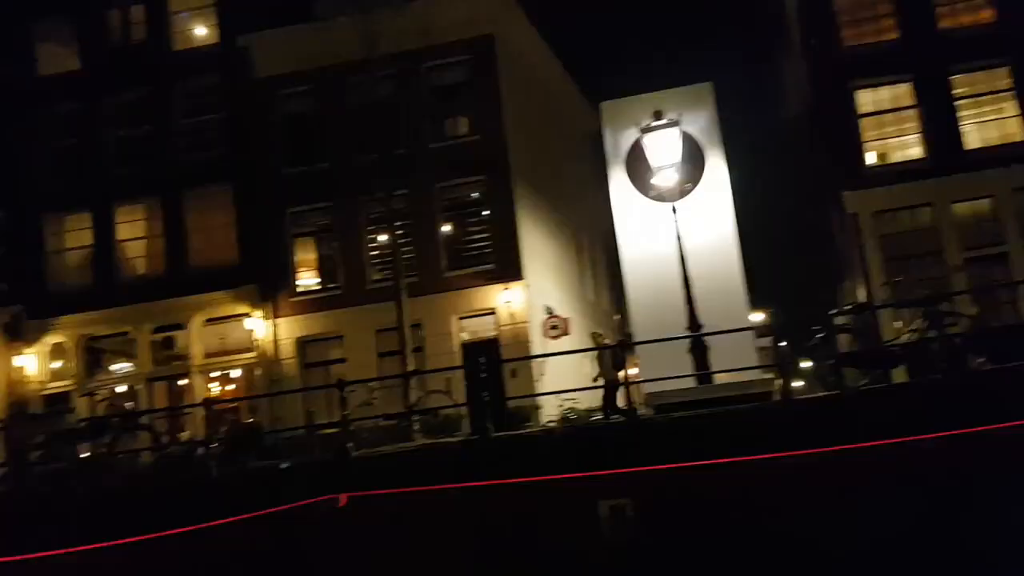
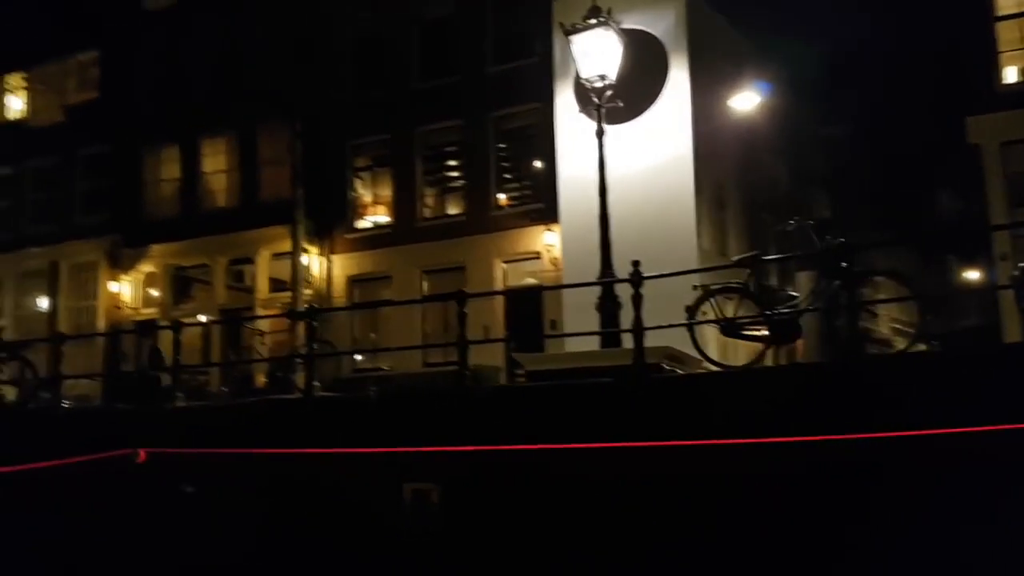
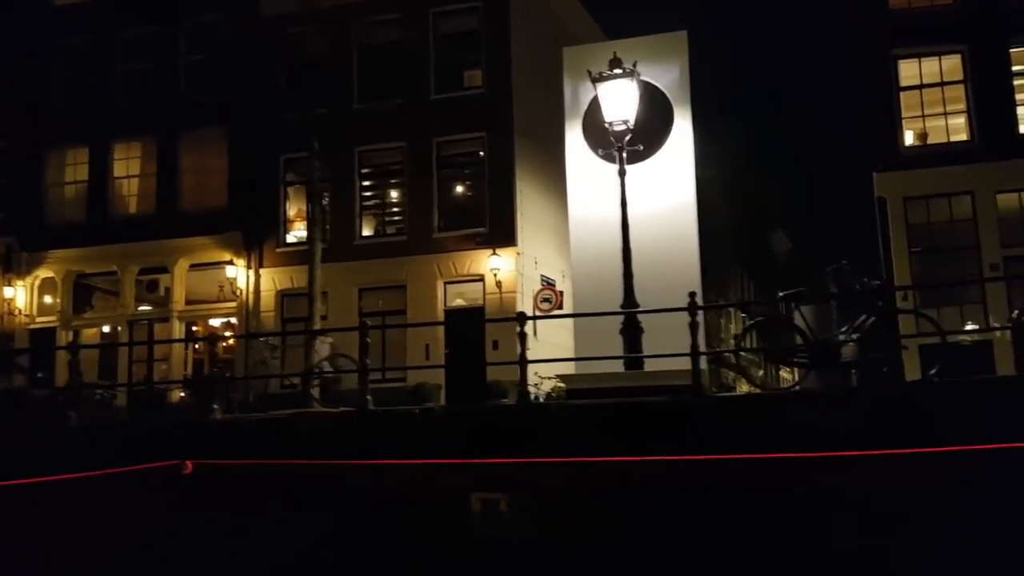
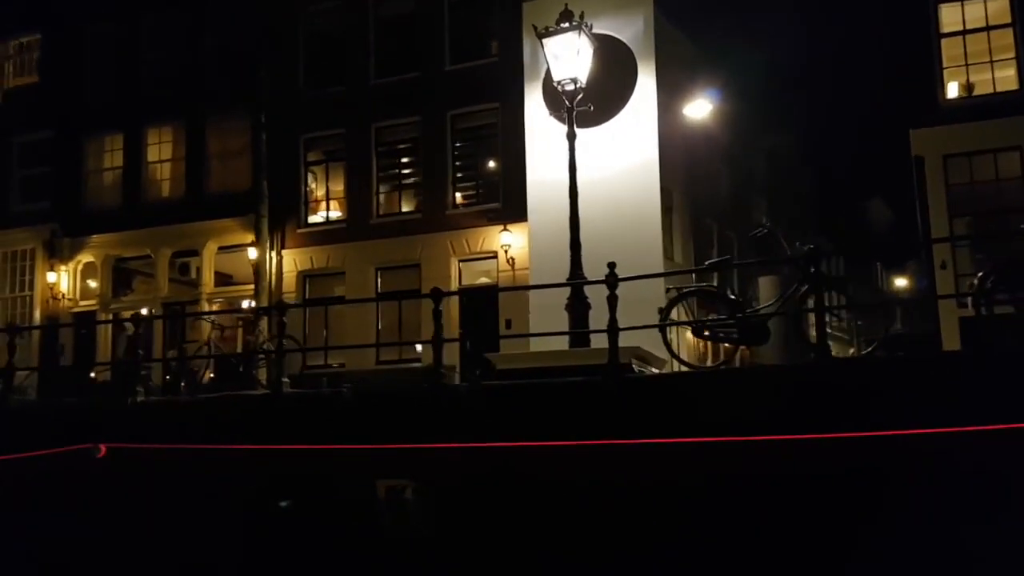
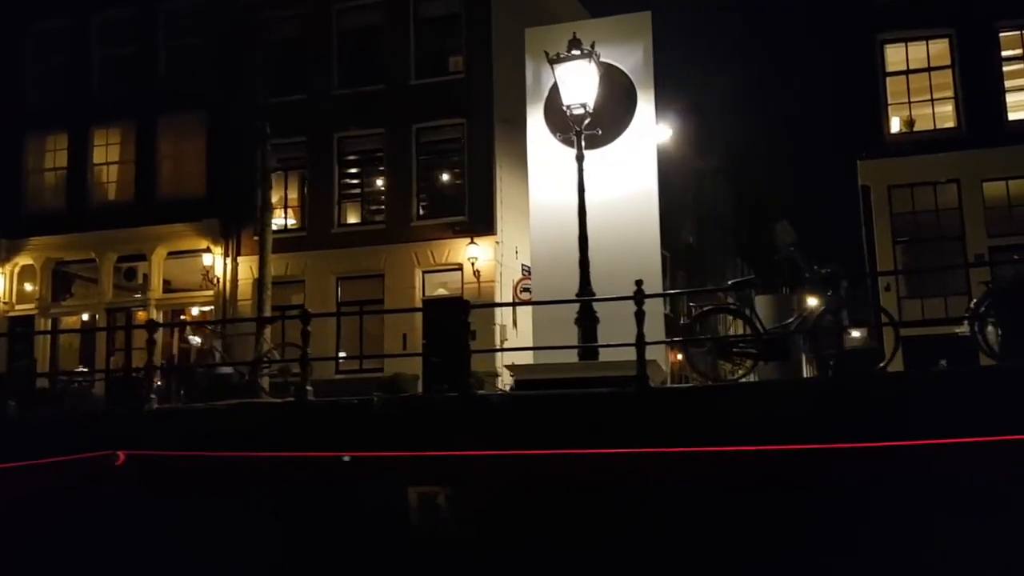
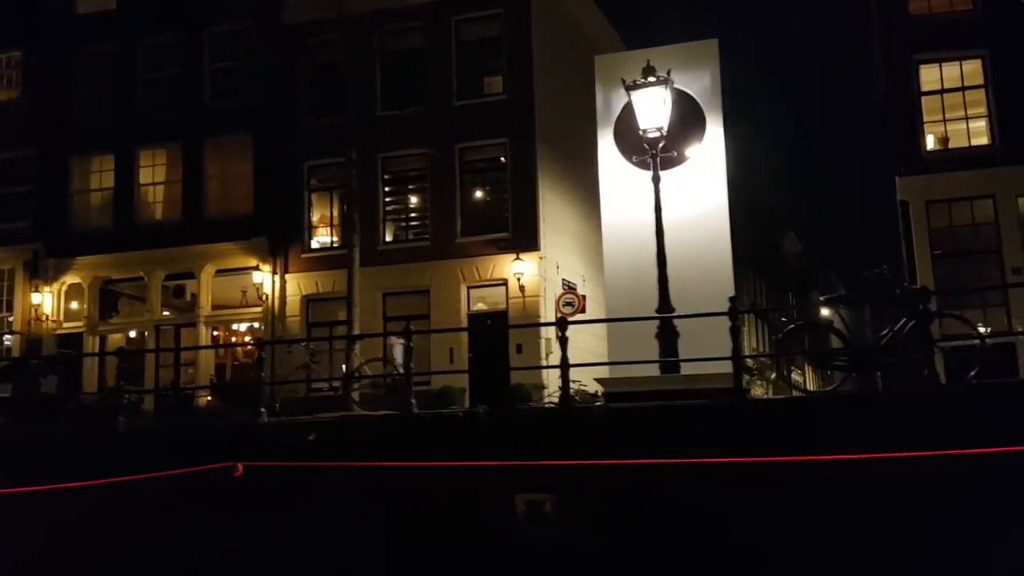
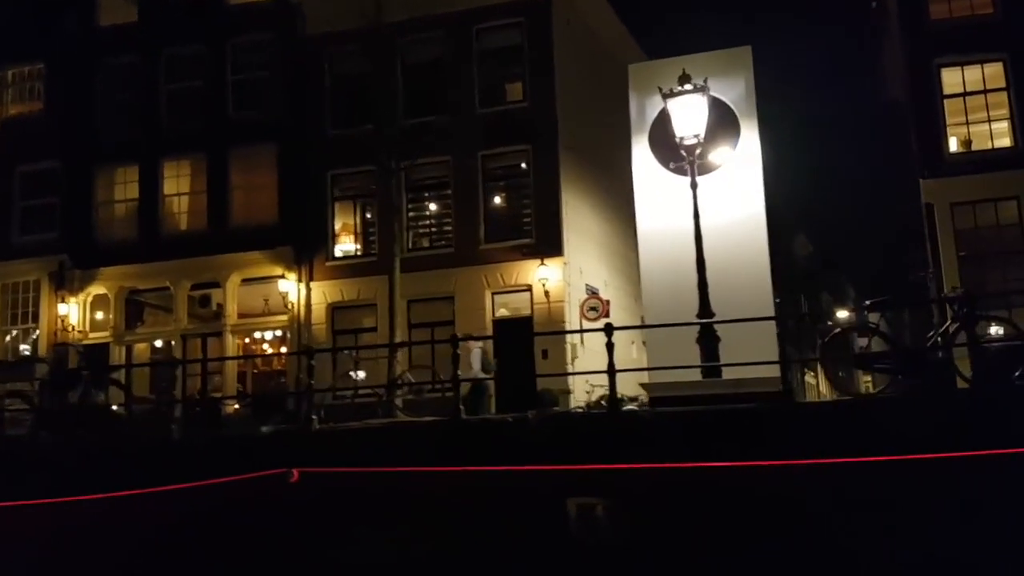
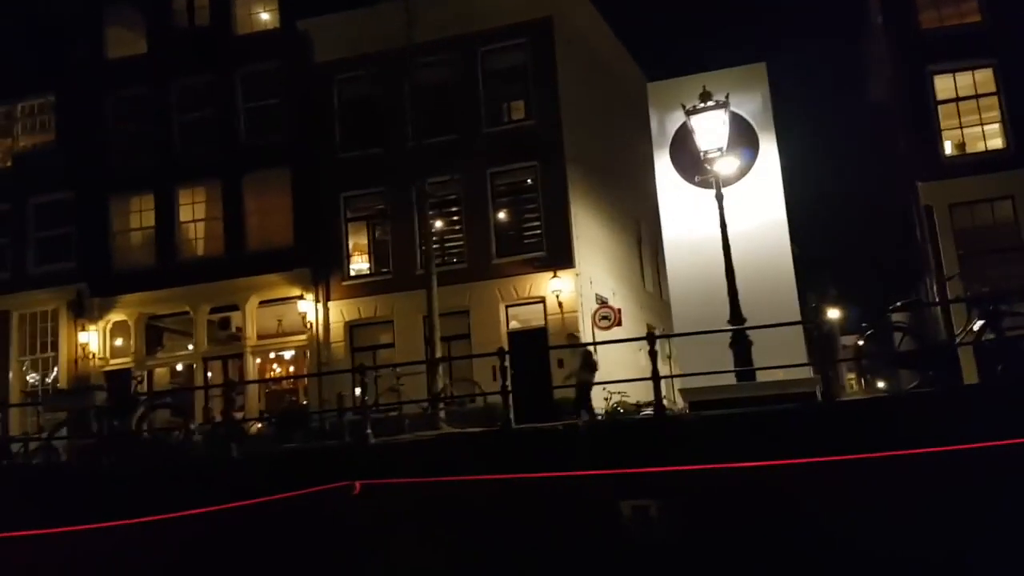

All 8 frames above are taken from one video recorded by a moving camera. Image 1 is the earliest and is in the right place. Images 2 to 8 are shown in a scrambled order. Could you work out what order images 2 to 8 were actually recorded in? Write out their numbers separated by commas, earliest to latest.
8, 7, 6, 3, 5, 4, 2
